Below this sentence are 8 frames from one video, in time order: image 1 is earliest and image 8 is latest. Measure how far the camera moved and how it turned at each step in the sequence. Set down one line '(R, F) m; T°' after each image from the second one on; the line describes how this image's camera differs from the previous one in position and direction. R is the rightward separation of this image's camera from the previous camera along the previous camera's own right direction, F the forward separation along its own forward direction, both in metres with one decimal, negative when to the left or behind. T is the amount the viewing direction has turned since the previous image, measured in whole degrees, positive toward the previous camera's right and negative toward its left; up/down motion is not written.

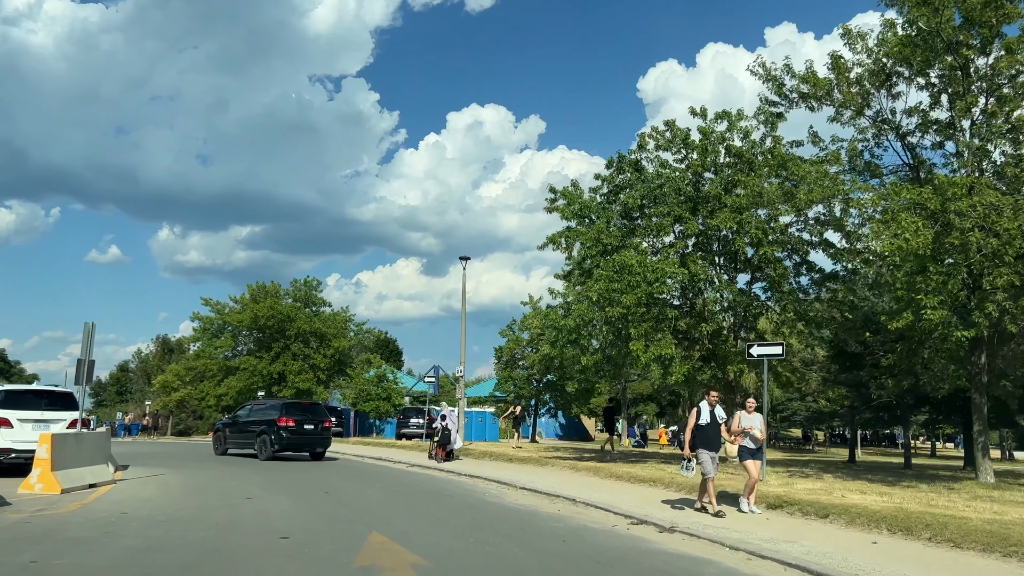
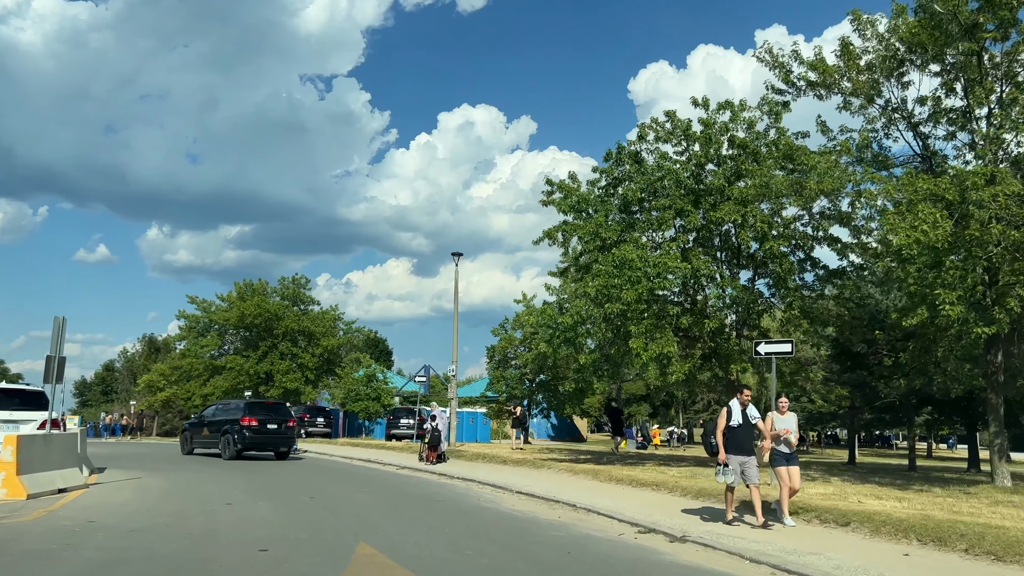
(-0.1, +0.8) m; +1°
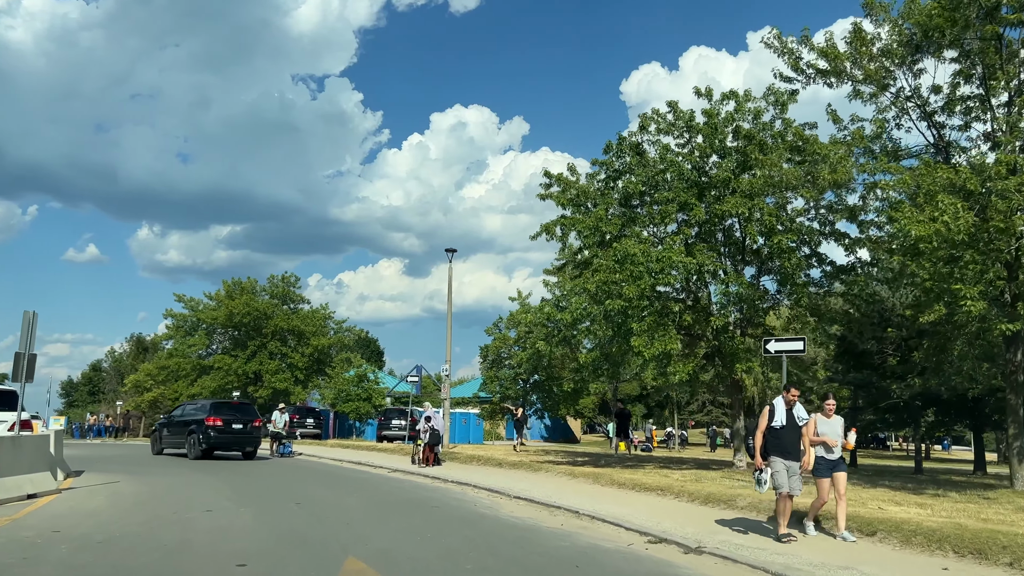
(-0.1, +0.8) m; +1°
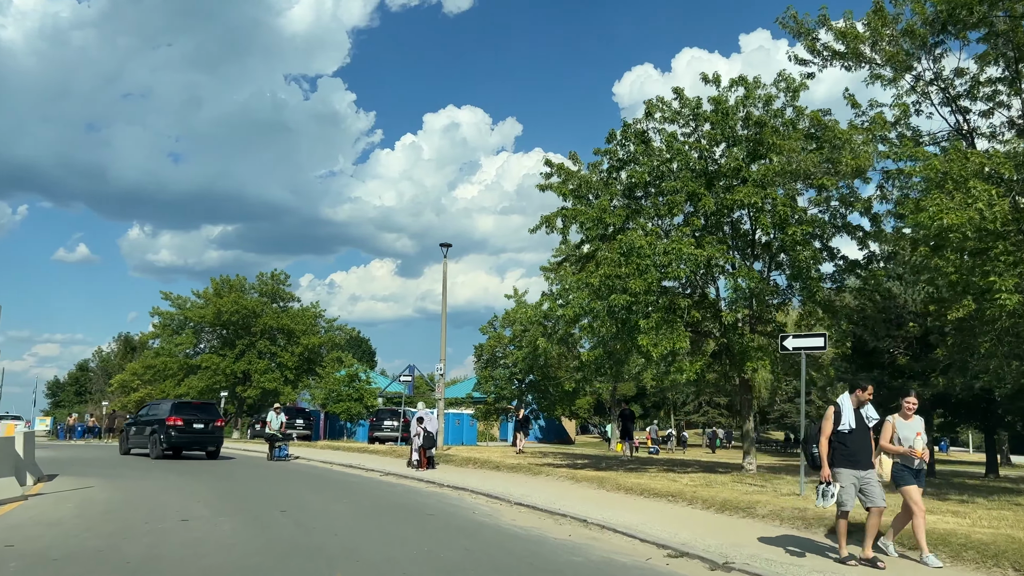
(-0.2, +1.0) m; +1°
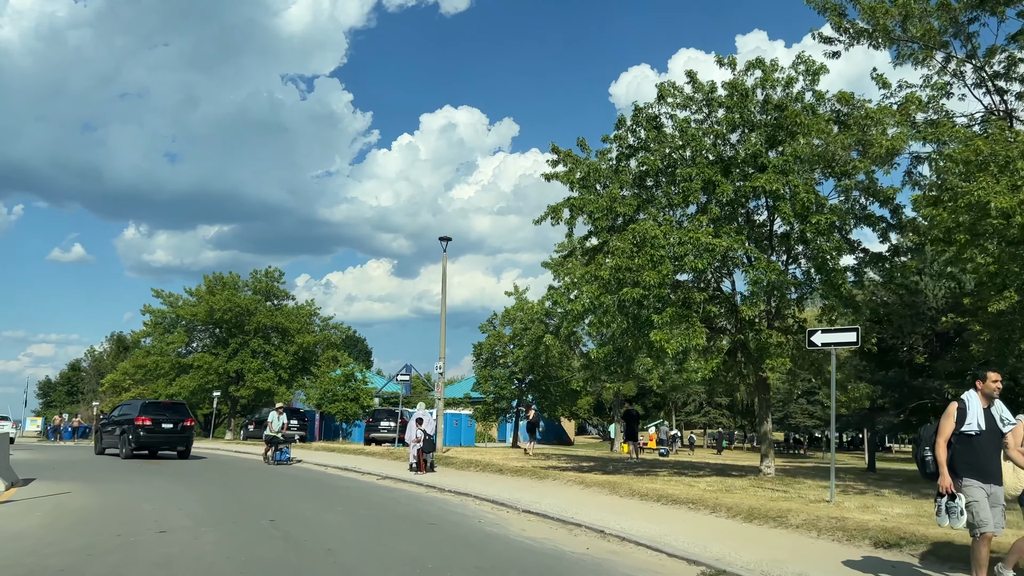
(-0.2, +1.0) m; 0°
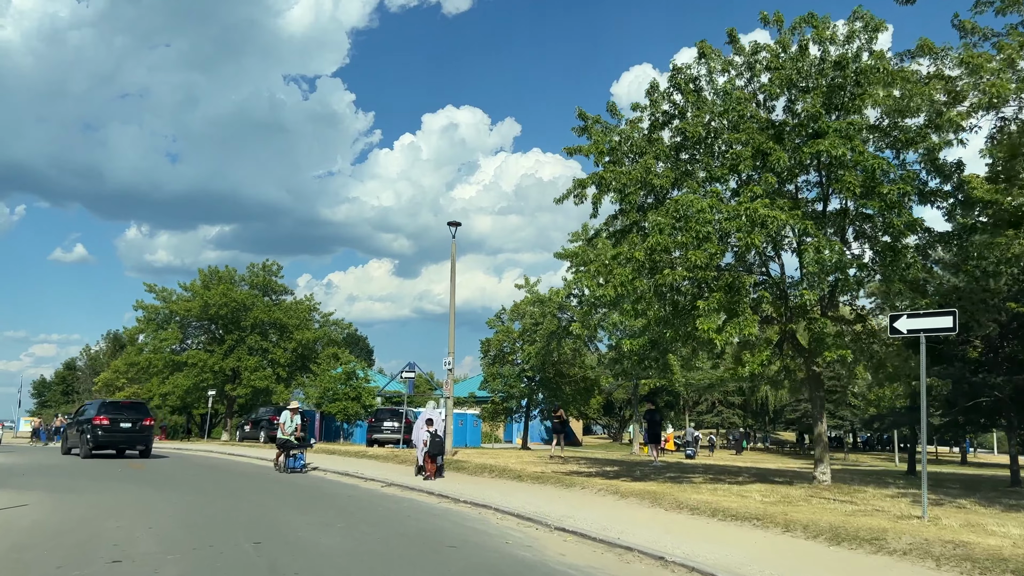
(-0.4, +2.0) m; 0°
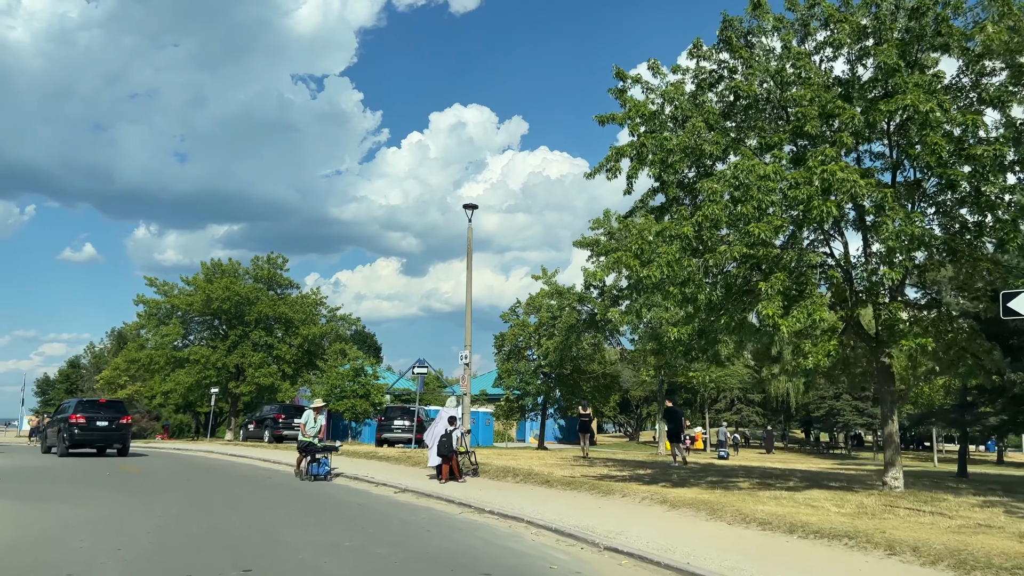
(-0.4, +1.8) m; -1°
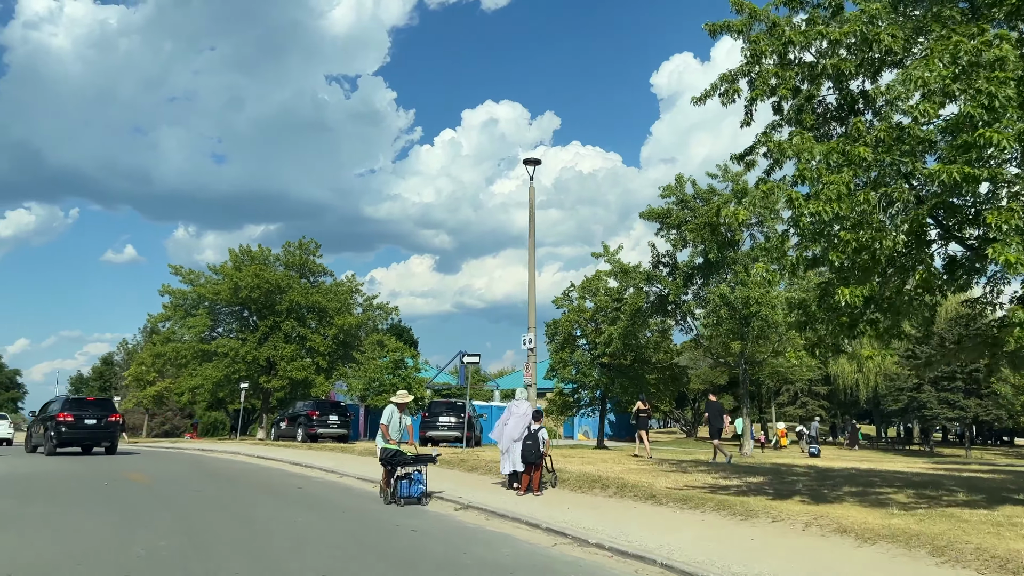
(-0.9, +3.5) m; -2°
